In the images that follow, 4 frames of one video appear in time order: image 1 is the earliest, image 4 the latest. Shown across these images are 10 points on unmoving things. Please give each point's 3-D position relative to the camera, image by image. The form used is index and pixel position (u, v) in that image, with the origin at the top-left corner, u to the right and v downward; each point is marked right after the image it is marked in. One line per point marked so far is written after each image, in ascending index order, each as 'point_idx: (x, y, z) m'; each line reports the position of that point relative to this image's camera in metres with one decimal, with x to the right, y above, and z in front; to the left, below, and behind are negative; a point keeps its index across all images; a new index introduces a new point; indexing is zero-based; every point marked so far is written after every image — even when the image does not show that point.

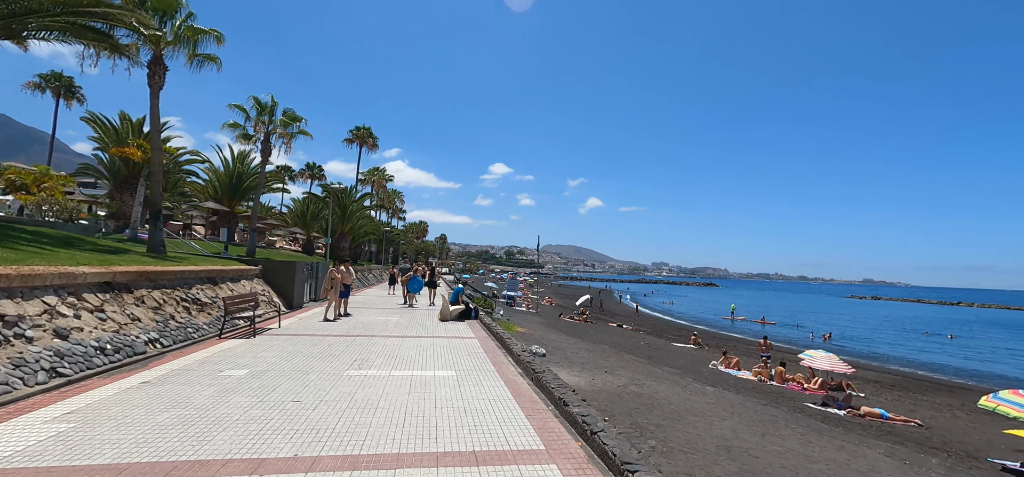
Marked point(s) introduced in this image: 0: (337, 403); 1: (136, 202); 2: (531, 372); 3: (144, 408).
0: (-2.1, -1.9, +5.2) m
1: (-15.9, +1.6, +19.0) m
2: (+0.3, -2.1, +7.1) m
3: (-3.9, -1.8, +4.8) m
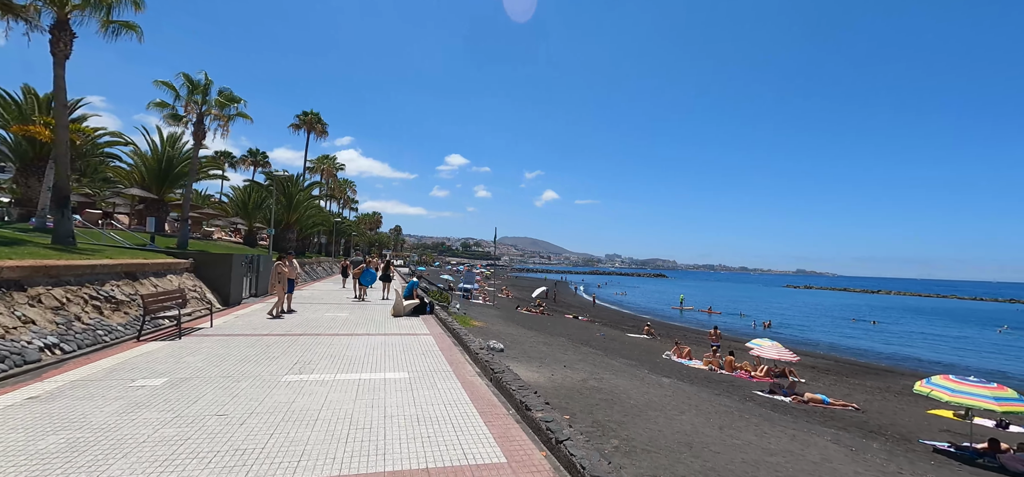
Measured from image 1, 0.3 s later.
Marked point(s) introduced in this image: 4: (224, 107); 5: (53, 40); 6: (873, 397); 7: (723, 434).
0: (-2.5, -1.8, +4.6) m
1: (-17.6, +1.9, +16.9) m
2: (-0.3, -2.0, +6.7) m
3: (-4.3, -1.7, +4.0) m
4: (-12.3, +5.6, +19.1) m
5: (-10.7, +4.6, +10.5) m
6: (+12.0, -5.3, +14.9) m
7: (+3.3, -3.1, +7.1) m
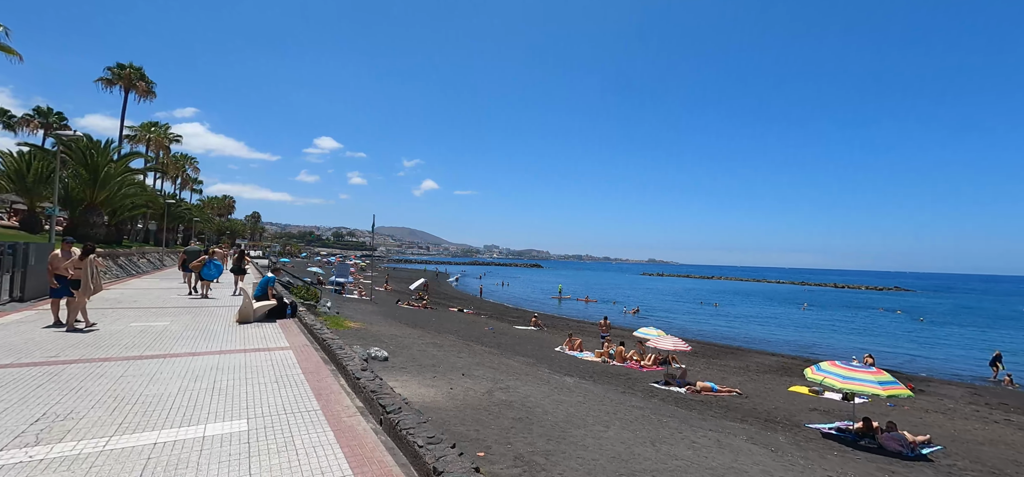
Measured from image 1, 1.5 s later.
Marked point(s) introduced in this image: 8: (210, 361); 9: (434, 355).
0: (-3.0, -1.6, +2.1) m
1: (-20.8, +2.5, +9.9) m
2: (-1.4, -1.8, +4.7) m
3: (-4.5, -1.5, +1.0) m
4: (-16.1, +6.2, +13.3) m
5: (-12.3, +5.0, +5.5) m
6: (+8.3, -5.0, +16.0) m
7: (+2.0, -2.9, +6.1) m
8: (-4.6, -1.9, +6.8) m
9: (-2.1, -3.1, +12.1) m
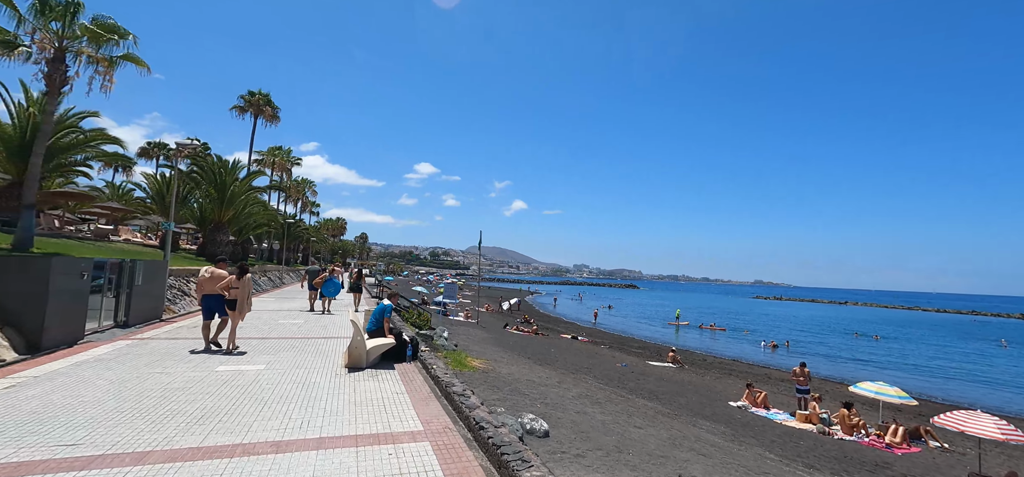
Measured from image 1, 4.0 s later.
0: (-1.1, -1.5, -1.1) m
1: (-17.0, +2.1, +10.2) m
2: (+0.9, -1.8, +1.1) m
3: (-2.9, -1.4, -1.9) m
4: (-11.8, +5.7, +12.8) m
5: (-9.6, +4.9, +4.3) m
6: (+12.6, -5.4, +10.1) m
7: (+4.5, -2.9, +1.7) m
8: (-1.8, -2.0, +3.8) m
9: (+1.7, -3.4, +8.4) m
